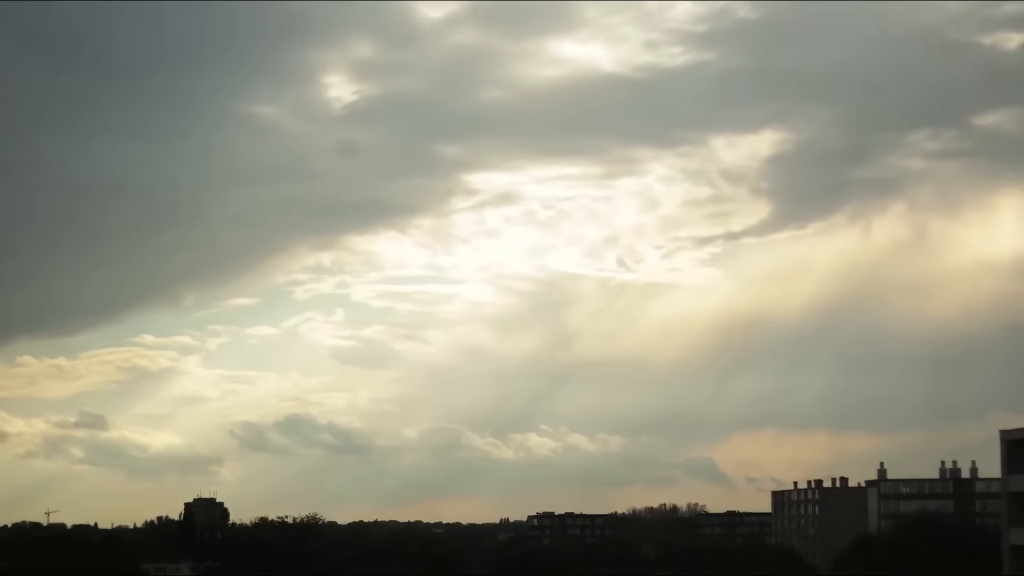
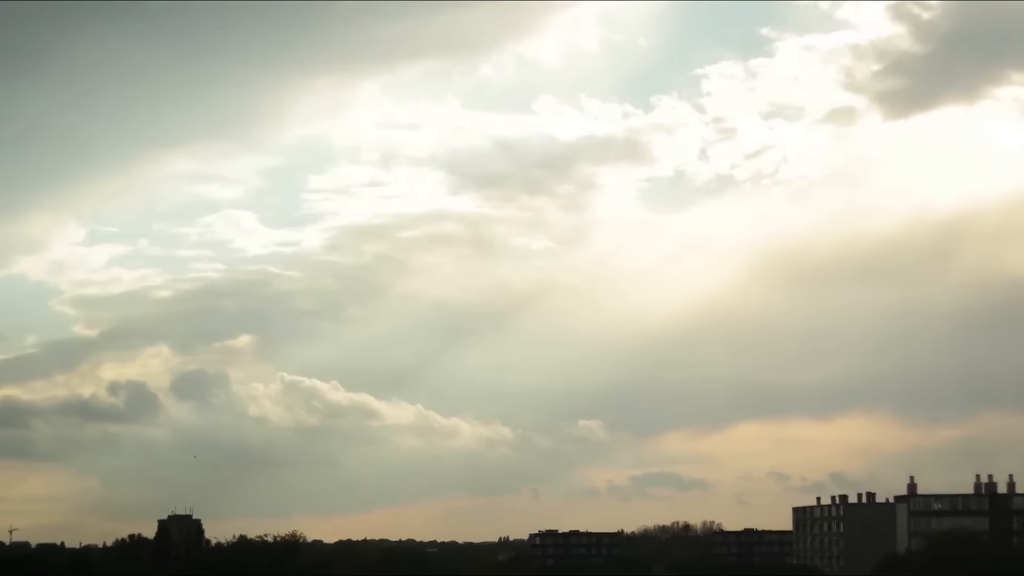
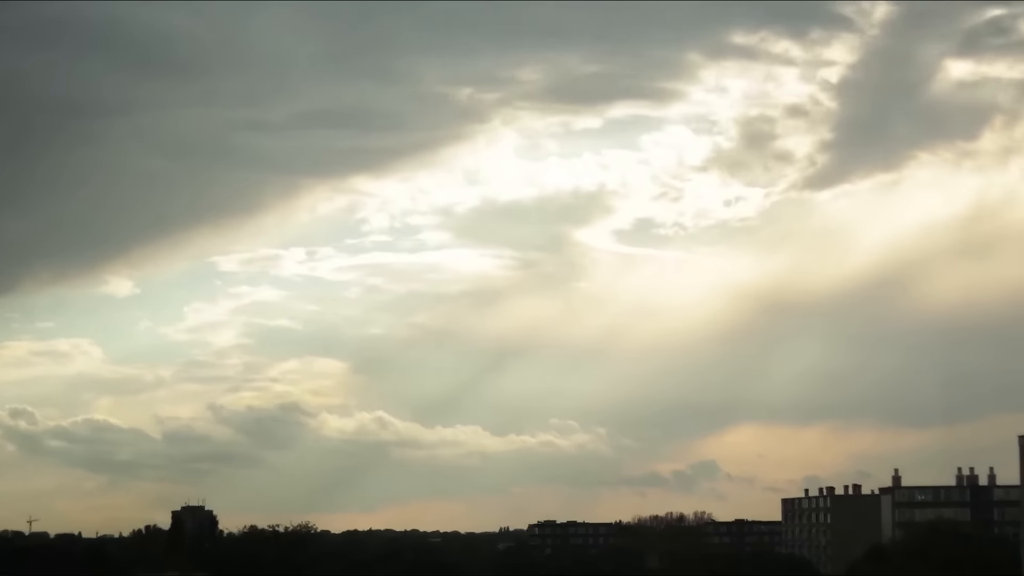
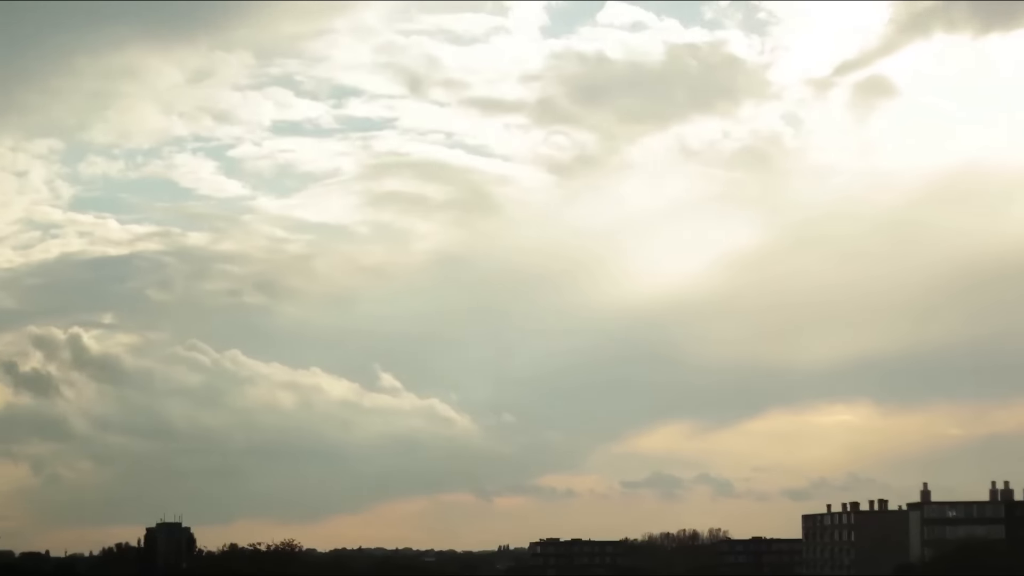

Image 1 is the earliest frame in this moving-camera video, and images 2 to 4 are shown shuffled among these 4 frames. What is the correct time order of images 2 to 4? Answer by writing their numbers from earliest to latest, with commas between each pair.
3, 2, 4
